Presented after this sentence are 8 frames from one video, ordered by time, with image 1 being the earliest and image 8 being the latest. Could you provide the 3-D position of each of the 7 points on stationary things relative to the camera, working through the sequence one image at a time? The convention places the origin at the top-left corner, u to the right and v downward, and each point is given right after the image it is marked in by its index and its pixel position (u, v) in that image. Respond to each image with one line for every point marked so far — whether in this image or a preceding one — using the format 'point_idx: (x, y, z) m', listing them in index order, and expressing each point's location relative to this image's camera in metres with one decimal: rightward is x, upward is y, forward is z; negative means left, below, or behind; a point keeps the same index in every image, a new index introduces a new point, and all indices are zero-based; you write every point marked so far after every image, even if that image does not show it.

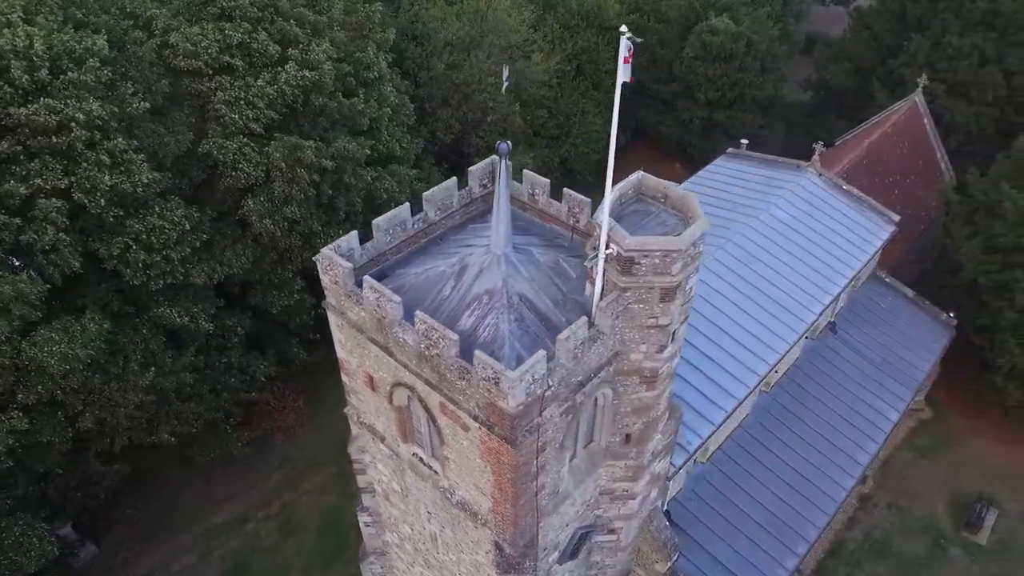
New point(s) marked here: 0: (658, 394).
0: (+3.1, -2.3, +17.1) m
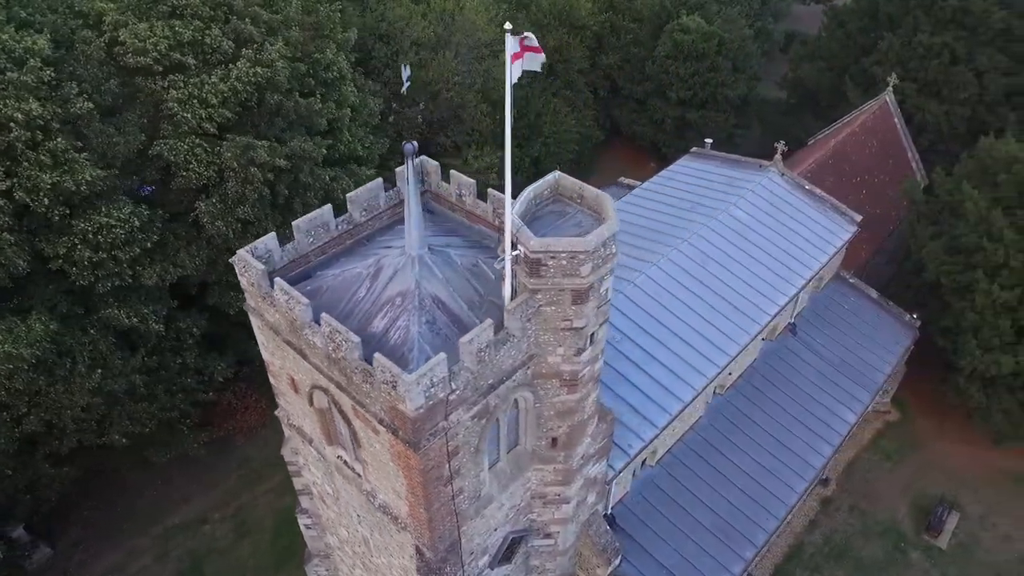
0: (+1.5, -2.4, +16.9) m
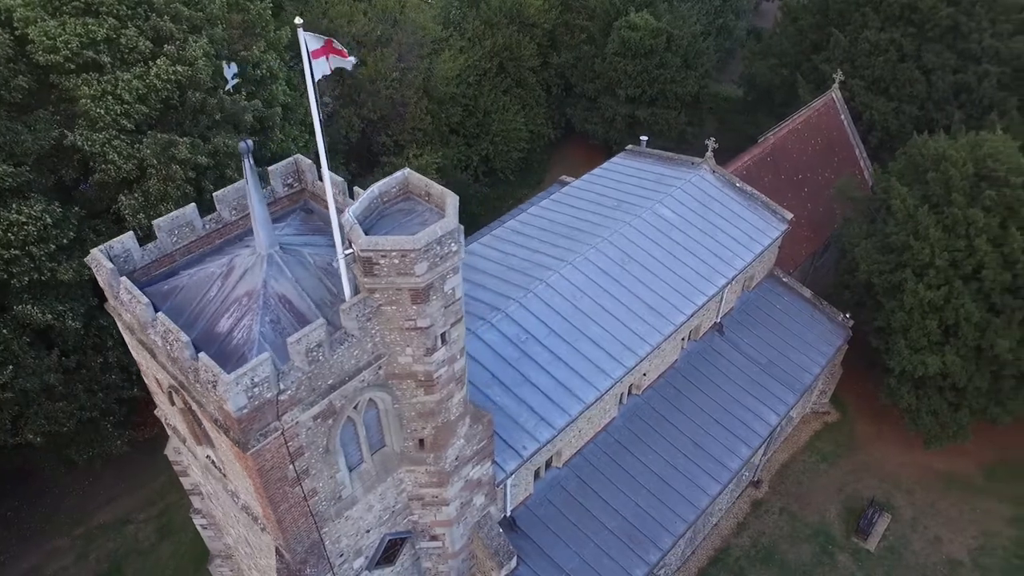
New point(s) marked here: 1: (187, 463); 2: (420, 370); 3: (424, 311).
0: (-1.5, -2.3, +16.7) m
1: (-8.1, -4.4, +19.6) m
2: (-1.9, -1.7, +15.9) m
3: (-1.7, -0.4, +14.9) m
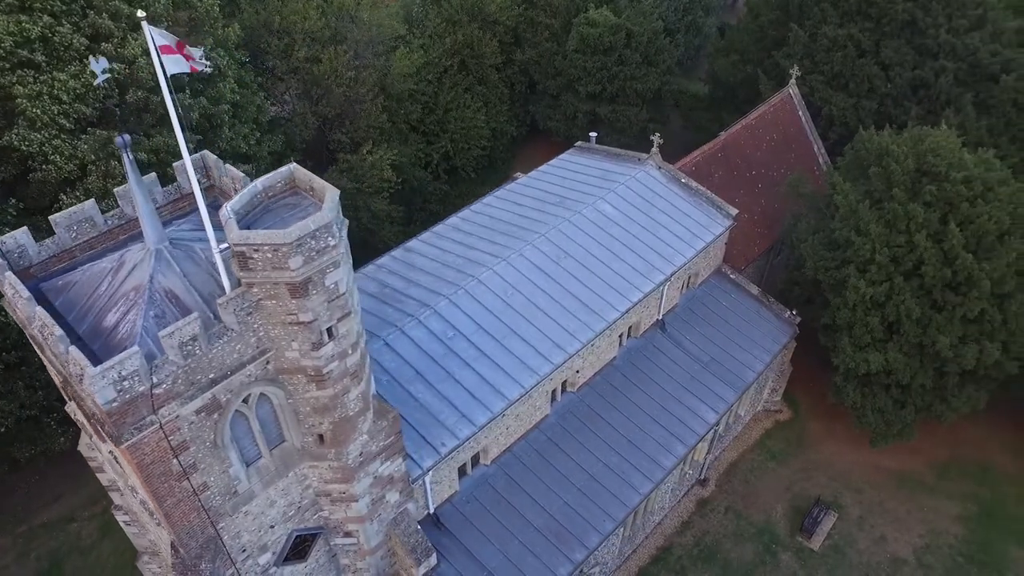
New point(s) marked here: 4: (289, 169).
0: (-3.7, -2.2, +16.6) m
1: (-10.3, -4.3, +19.7) m
2: (-4.1, -1.5, +15.8) m
3: (-3.9, -0.3, +14.8) m
4: (-4.4, +2.3, +15.5) m
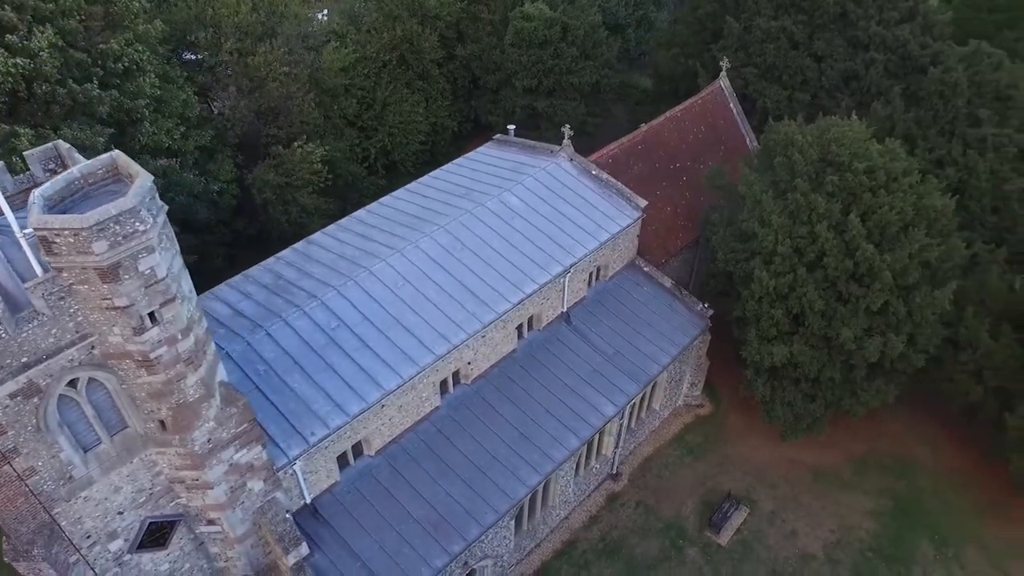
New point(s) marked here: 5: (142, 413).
0: (-7.3, -1.9, +16.7) m
1: (-13.8, -4.0, +19.8) m
2: (-7.6, -1.3, +15.9) m
3: (-7.5, 0.0, +14.9) m
4: (-7.9, +2.6, +15.5) m
5: (-8.1, -2.7, +17.1) m
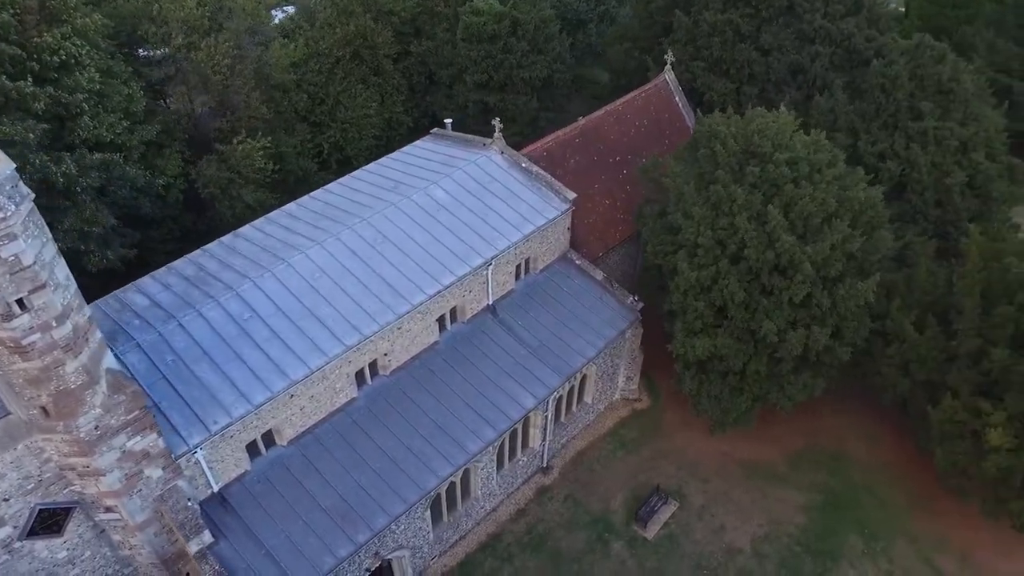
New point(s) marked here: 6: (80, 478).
0: (-10.0, -1.7, +16.8) m
1: (-16.5, -3.7, +20.0) m
2: (-10.4, -1.0, +16.0) m
3: (-10.2, +0.2, +15.0) m
4: (-10.7, +2.9, +15.7) m
5: (-10.8, -2.4, +17.3) m
6: (-10.5, -4.6, +19.1) m
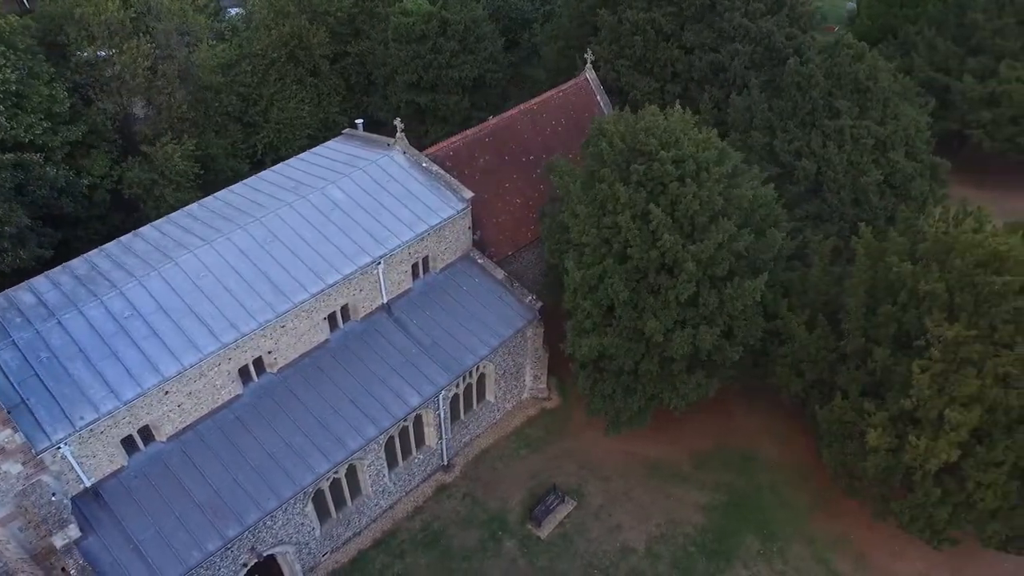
0: (-13.8, -1.6, +17.1) m
1: (-20.3, -3.6, +20.4) m
2: (-14.3, -0.9, +16.3) m
3: (-14.1, +0.3, +15.3) m
4: (-14.6, +3.0, +16.0) m
5: (-14.7, -2.4, +17.6) m
6: (-14.4, -4.6, +19.4) m
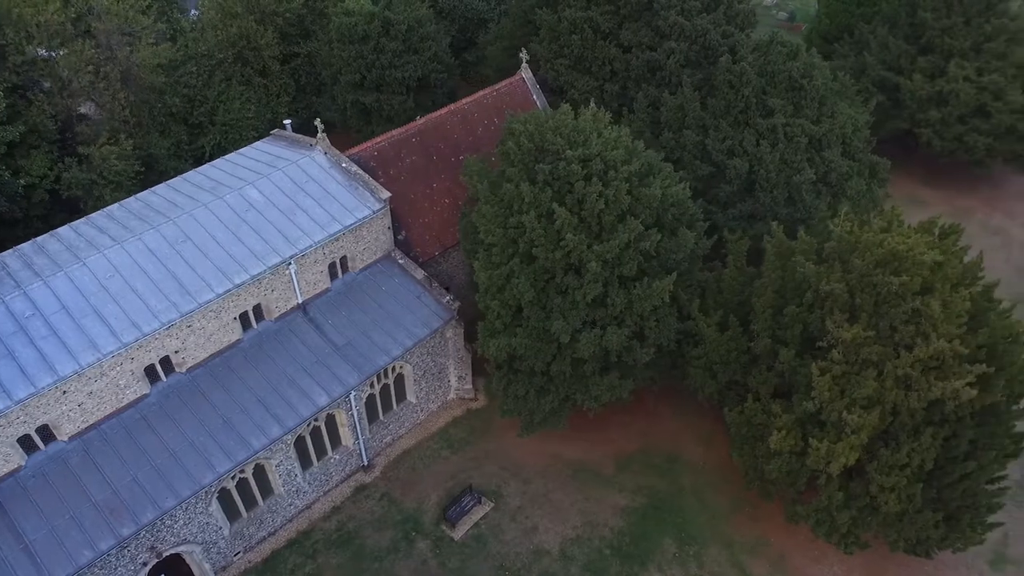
0: (-17.0, -1.6, +17.2) m
1: (-23.4, -3.6, +20.6) m
2: (-17.4, -0.9, +16.4) m
3: (-17.3, +0.3, +15.4) m
4: (-17.7, +3.0, +16.1) m
5: (-17.8, -2.4, +17.7) m
6: (-17.5, -4.6, +19.5) m
